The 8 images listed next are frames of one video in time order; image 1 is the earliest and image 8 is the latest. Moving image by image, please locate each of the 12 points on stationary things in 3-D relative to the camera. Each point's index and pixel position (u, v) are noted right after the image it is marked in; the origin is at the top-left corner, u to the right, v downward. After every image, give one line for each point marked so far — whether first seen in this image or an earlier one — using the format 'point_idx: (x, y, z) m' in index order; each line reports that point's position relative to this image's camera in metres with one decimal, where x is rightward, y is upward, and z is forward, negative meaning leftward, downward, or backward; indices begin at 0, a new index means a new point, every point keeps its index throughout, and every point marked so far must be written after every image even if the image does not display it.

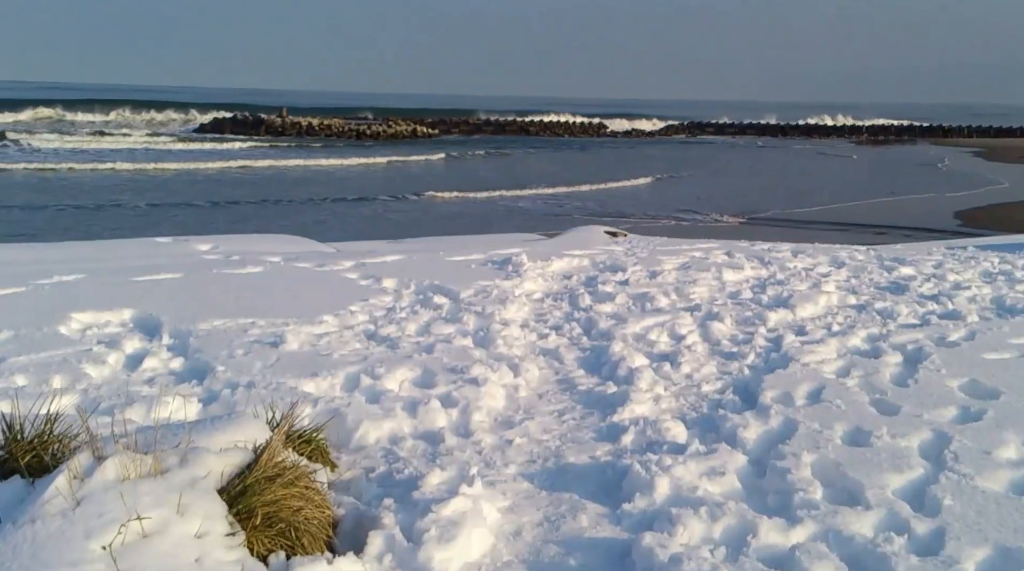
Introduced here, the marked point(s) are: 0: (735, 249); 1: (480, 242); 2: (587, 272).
0: (+2.1, +0.3, +11.5) m
1: (-0.3, +0.4, +12.2) m
2: (+0.6, +0.1, +10.3) m
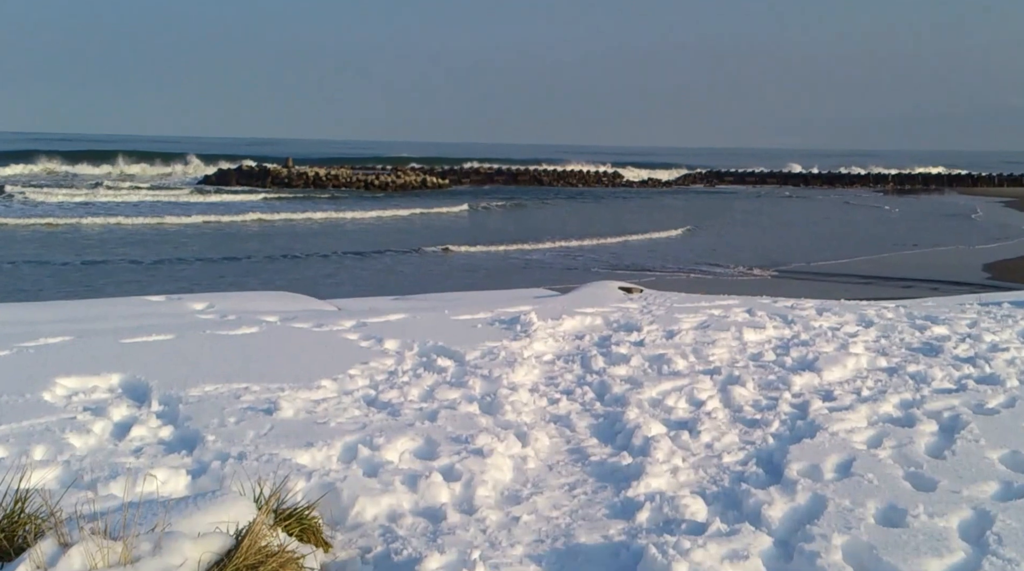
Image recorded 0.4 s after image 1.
0: (+2.2, -0.2, +11.1) m
1: (-0.2, -0.1, +11.9) m
2: (+0.7, -0.4, +9.9) m
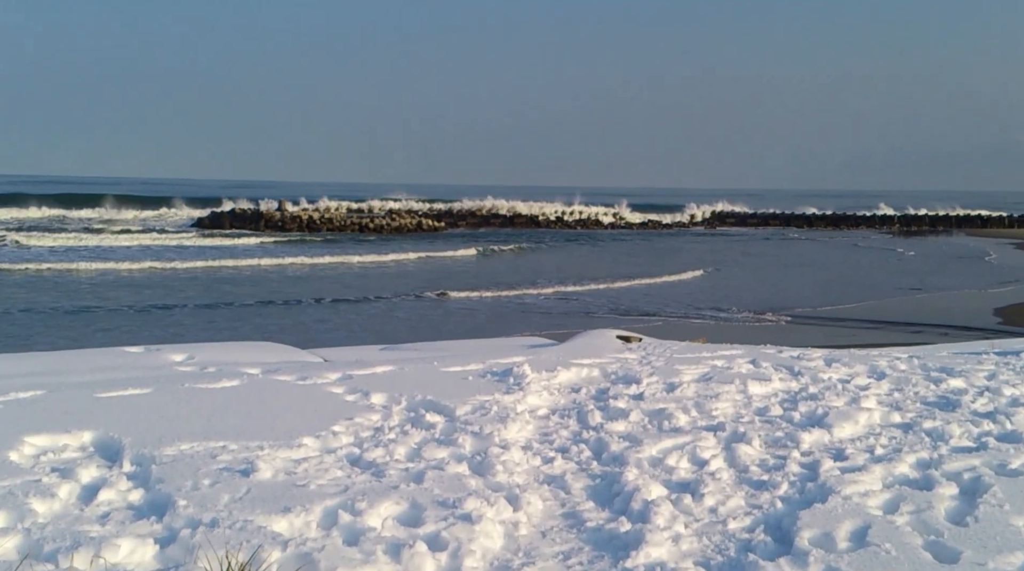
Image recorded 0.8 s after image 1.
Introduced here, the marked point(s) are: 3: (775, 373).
0: (+2.1, -0.6, +10.7) m
1: (-0.2, -0.6, +11.5) m
2: (+0.7, -0.8, +9.5) m
3: (+2.1, -0.7, +9.8) m
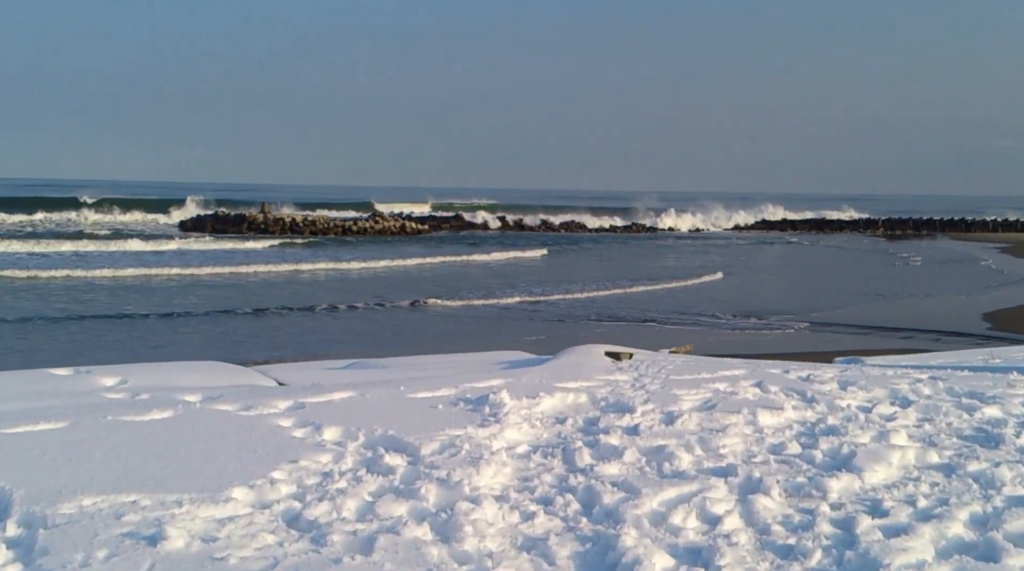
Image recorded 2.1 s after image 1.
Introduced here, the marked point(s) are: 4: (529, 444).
0: (+1.9, -0.7, +9.5) m
1: (-0.4, -0.7, +10.2) m
2: (+0.5, -0.9, +8.3) m
3: (+1.9, -0.8, +8.6) m
4: (+0.1, -1.0, +7.5) m
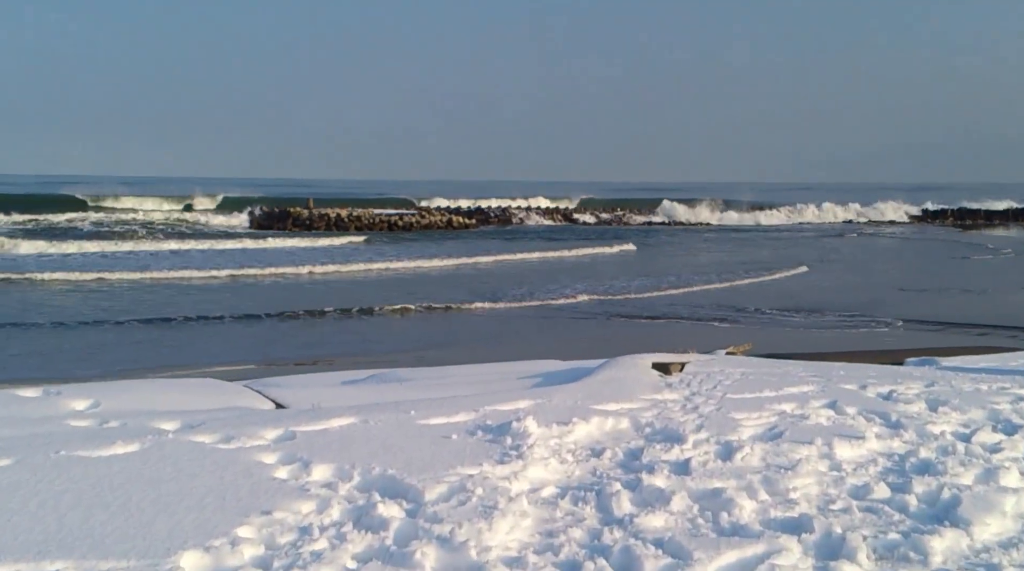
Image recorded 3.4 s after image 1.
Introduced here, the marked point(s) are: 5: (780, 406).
0: (+2.1, -0.8, +8.1) m
1: (-0.2, -0.7, +9.0) m
2: (+0.6, -0.9, +7.0) m
3: (+2.1, -0.8, +7.3) m
4: (+0.2, -1.0, +6.2) m
5: (+1.7, -0.8, +7.9) m
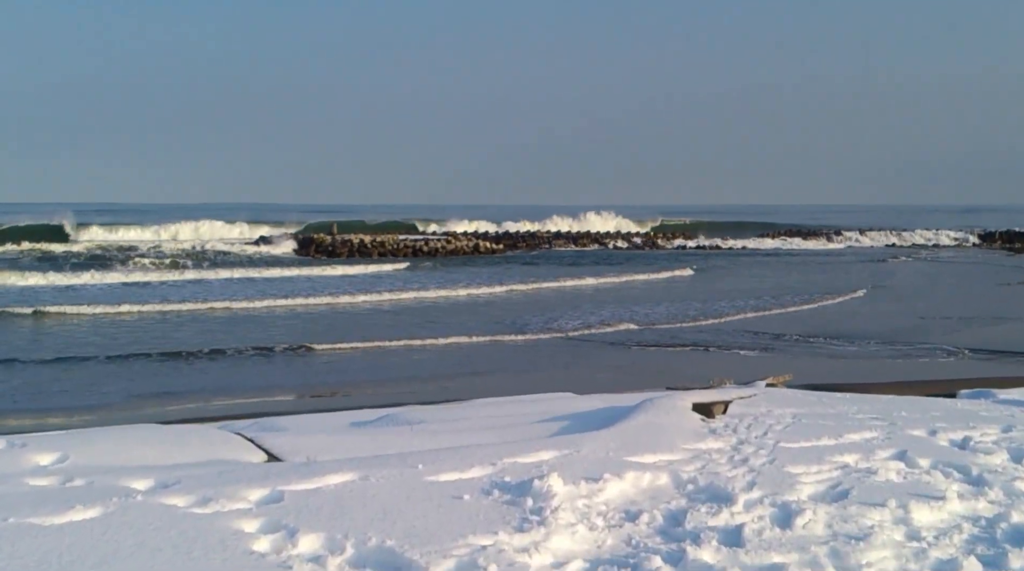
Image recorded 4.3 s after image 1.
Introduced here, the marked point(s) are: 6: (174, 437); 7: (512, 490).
0: (+2.3, -0.9, +7.1) m
1: (0.0, -0.9, +8.0) m
2: (+0.7, -1.1, +6.0) m
3: (+2.2, -1.0, +6.3) m
4: (+0.3, -1.2, +5.2) m
5: (+1.8, -1.0, +6.9) m
6: (-2.1, -0.9, +7.7) m
7: (0.0, -1.0, +6.2) m
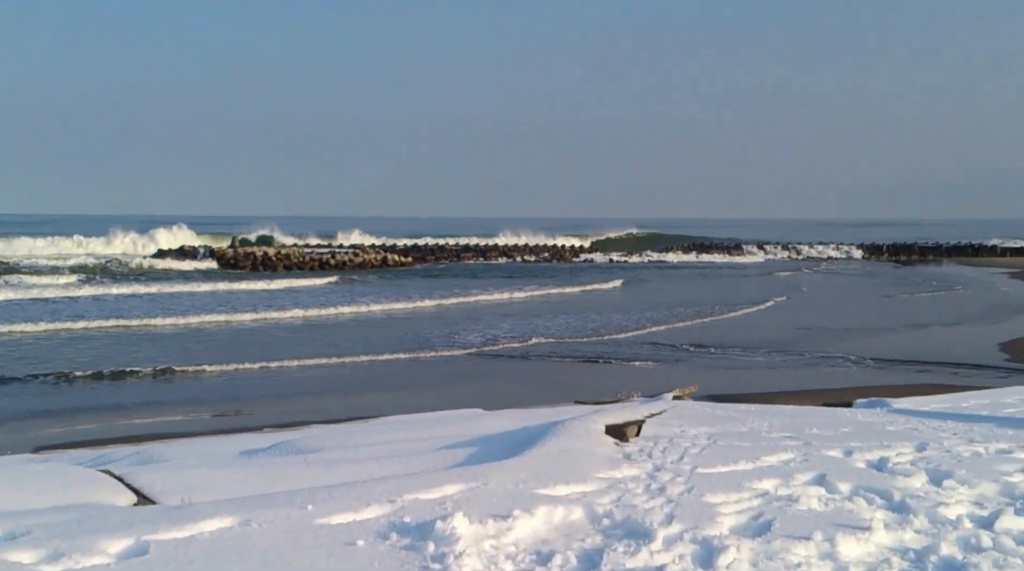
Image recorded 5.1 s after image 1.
0: (+1.7, -1.0, +6.9) m
1: (-0.6, -1.1, +7.6) m
2: (+0.3, -1.2, +5.6) m
3: (+1.7, -1.1, +6.0) m
4: (-0.1, -1.3, +4.8) m
5: (+1.3, -1.1, +6.6) m
6: (-2.7, -1.1, +7.1) m
7: (-0.4, -1.1, +5.7) m
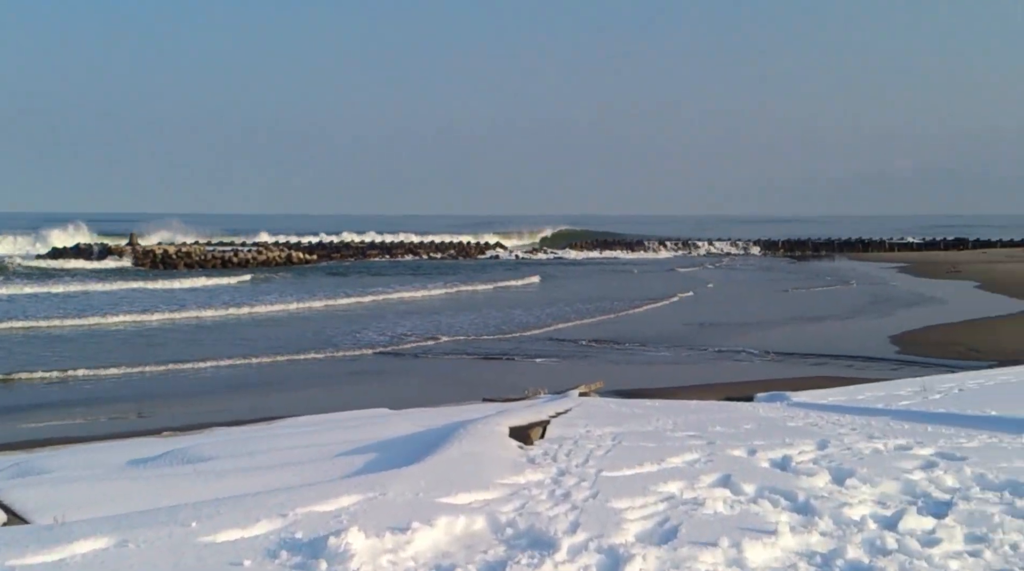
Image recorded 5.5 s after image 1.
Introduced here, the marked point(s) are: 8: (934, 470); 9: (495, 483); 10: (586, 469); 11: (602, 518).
0: (+1.2, -1.0, +6.8) m
1: (-1.2, -1.1, +7.3) m
2: (-0.1, -1.2, +5.5) m
3: (+1.3, -1.1, +5.9) m
4: (-0.4, -1.3, +4.6) m
5: (+0.8, -1.1, +6.5) m
6: (-3.2, -1.1, +6.7) m
7: (-0.9, -1.1, +5.5) m
8: (+2.5, -1.0, +7.1) m
9: (-0.1, -1.0, +6.6) m
10: (+0.4, -1.0, +7.0) m
11: (+0.4, -1.1, +5.9) m
